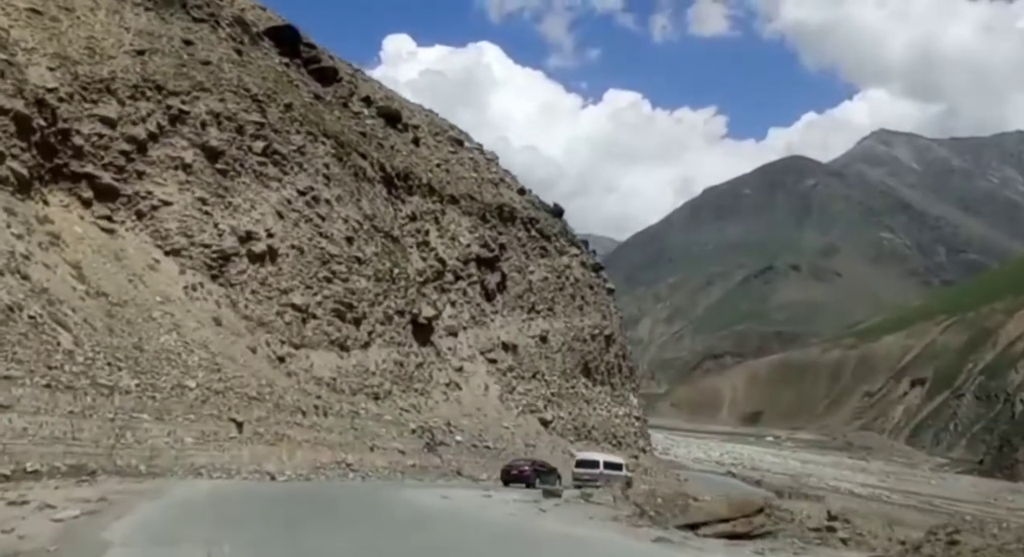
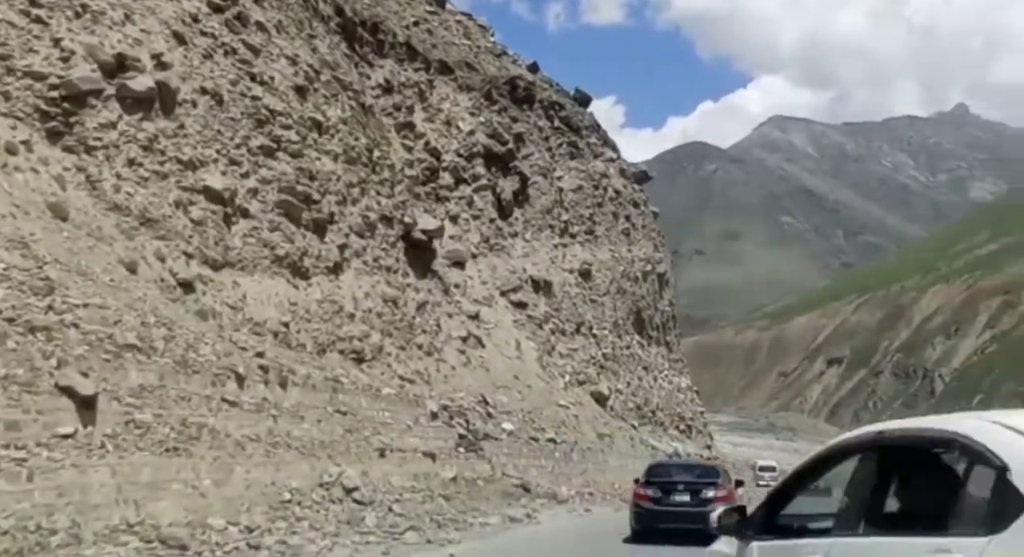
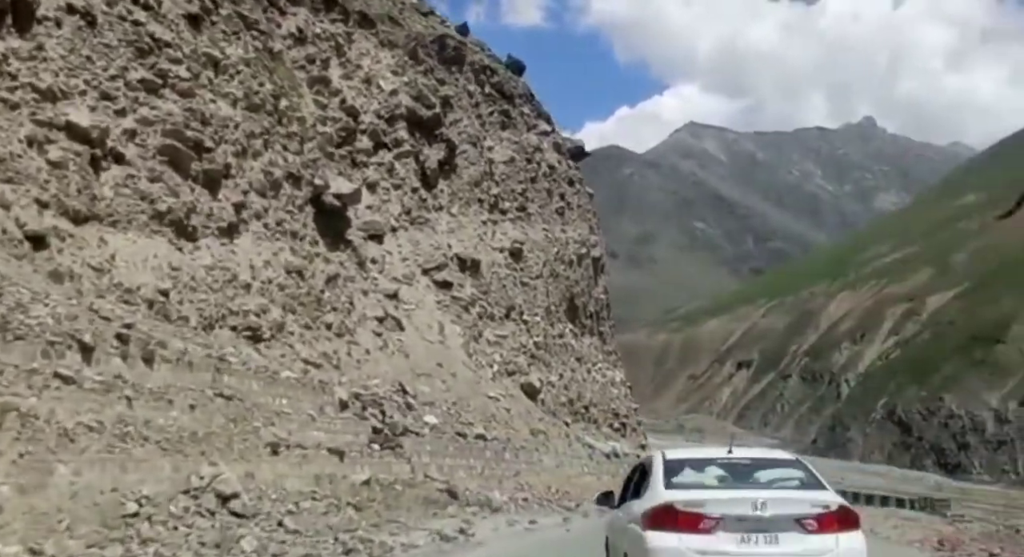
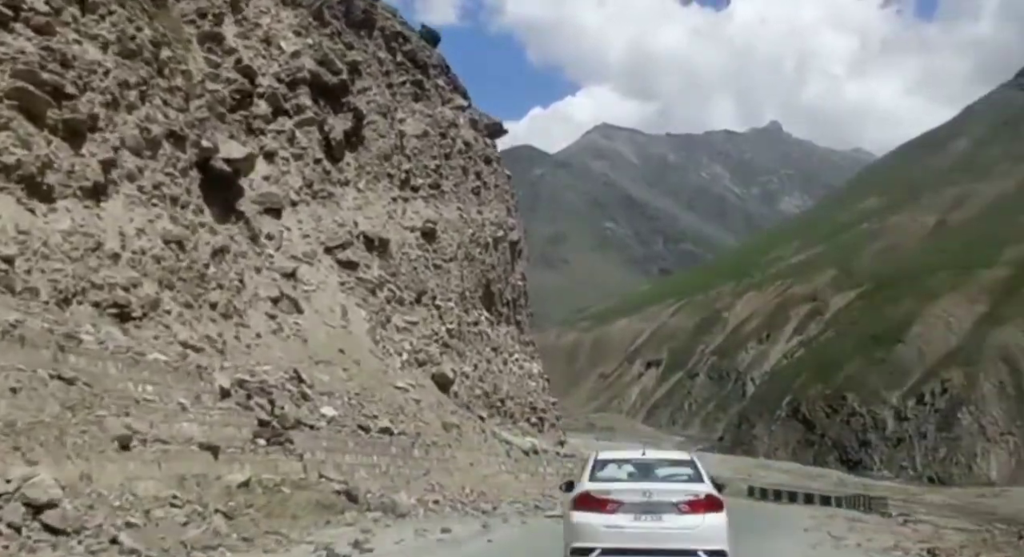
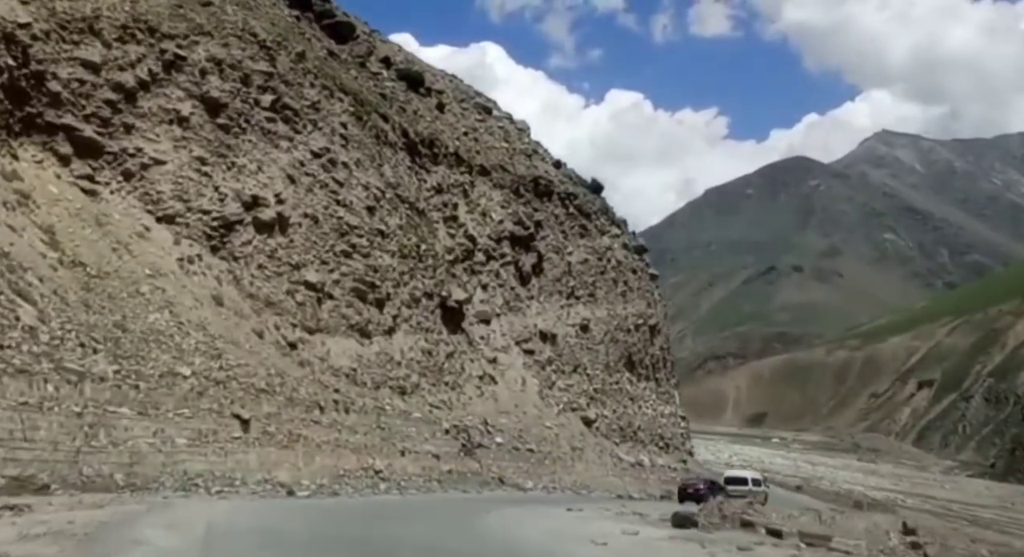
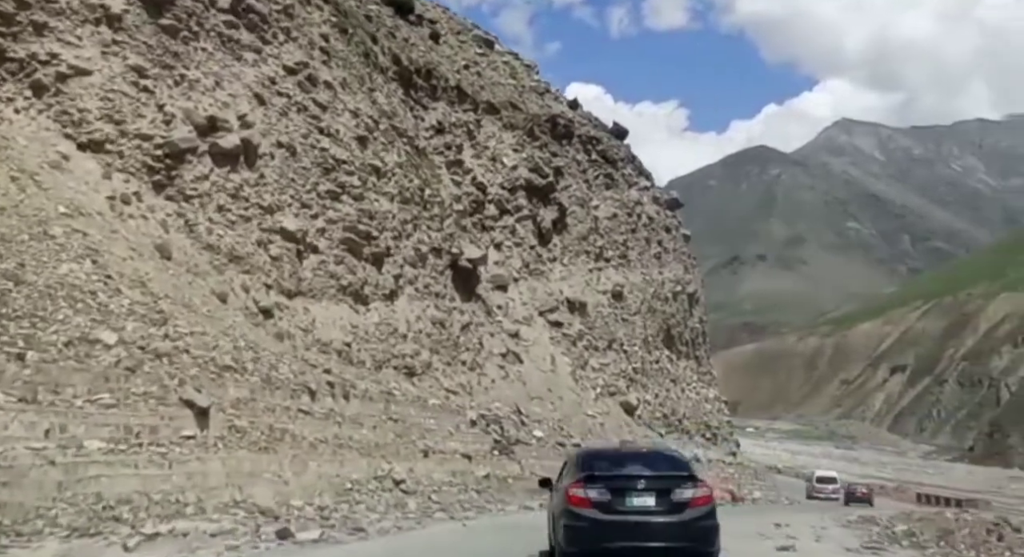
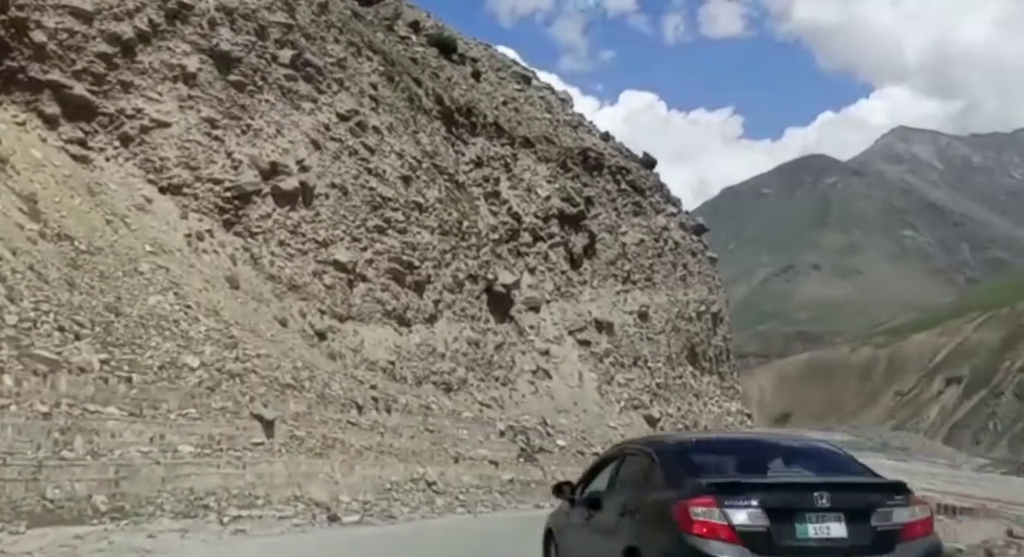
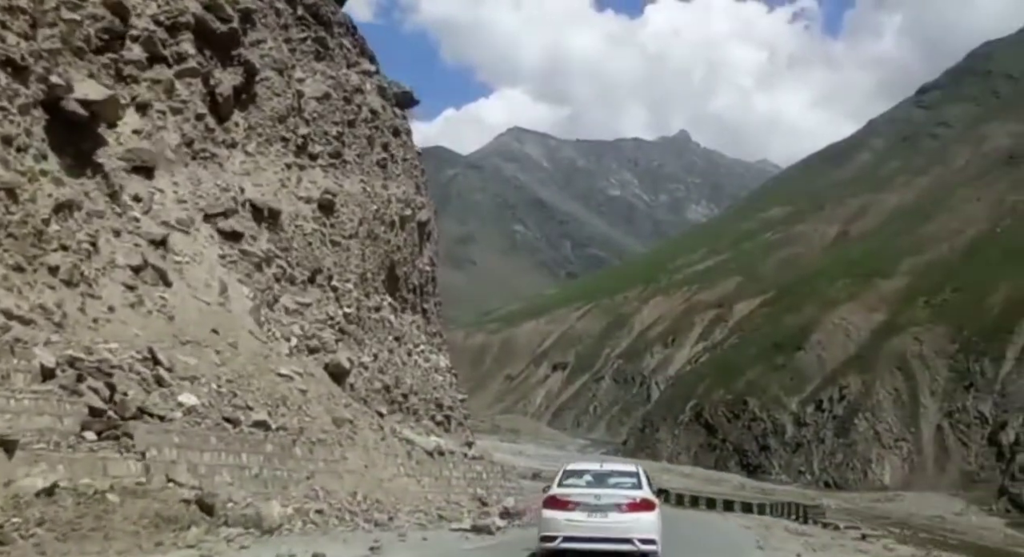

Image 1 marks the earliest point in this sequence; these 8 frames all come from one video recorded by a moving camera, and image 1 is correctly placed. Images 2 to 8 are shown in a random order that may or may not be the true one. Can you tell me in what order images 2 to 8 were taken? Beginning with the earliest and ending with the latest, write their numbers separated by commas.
5, 7, 6, 2, 3, 4, 8
